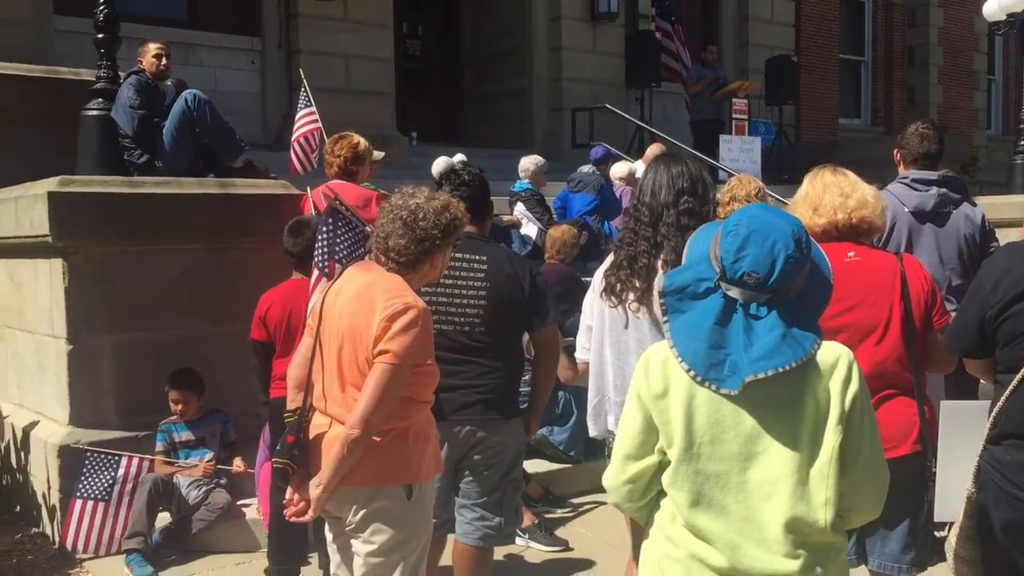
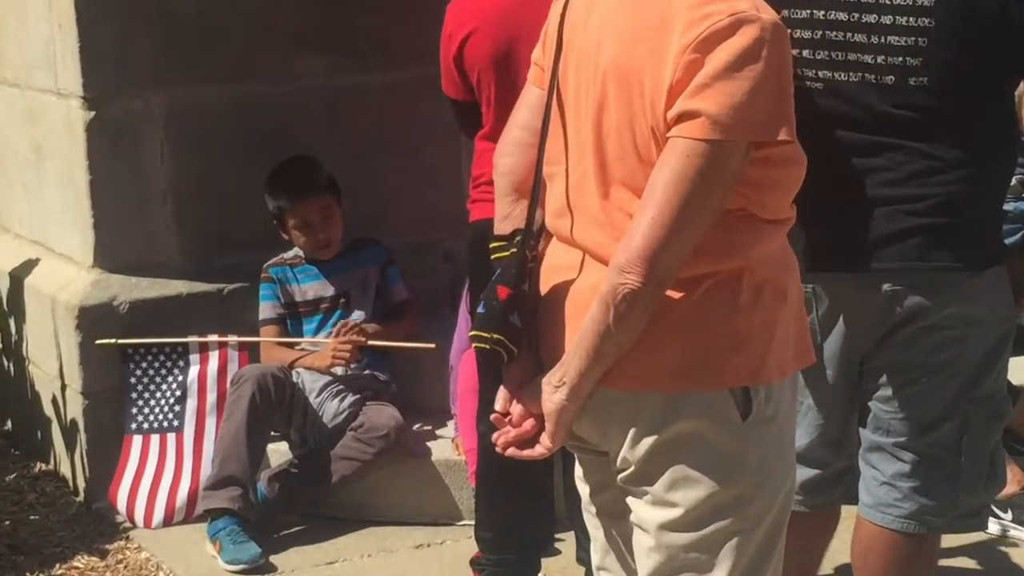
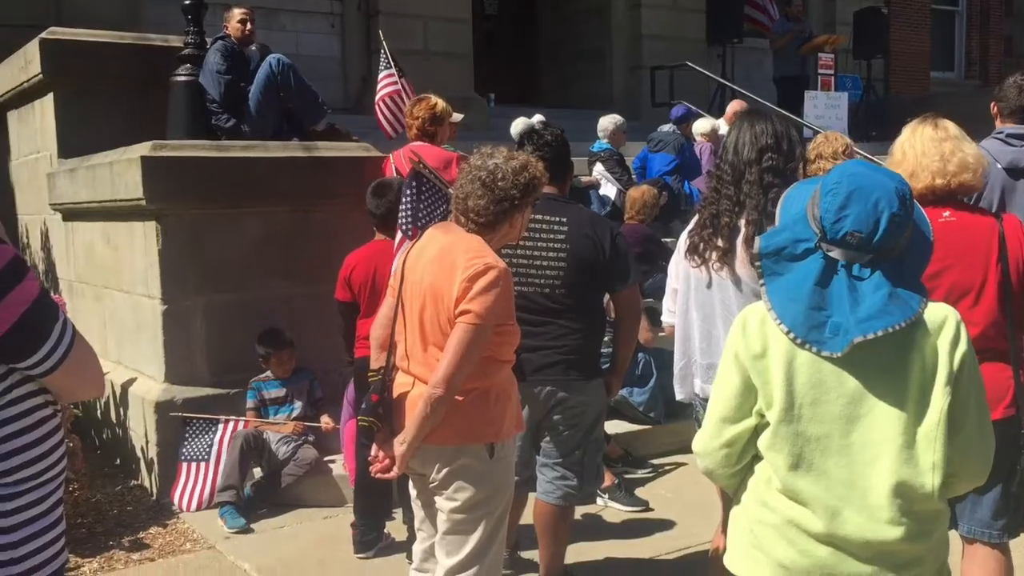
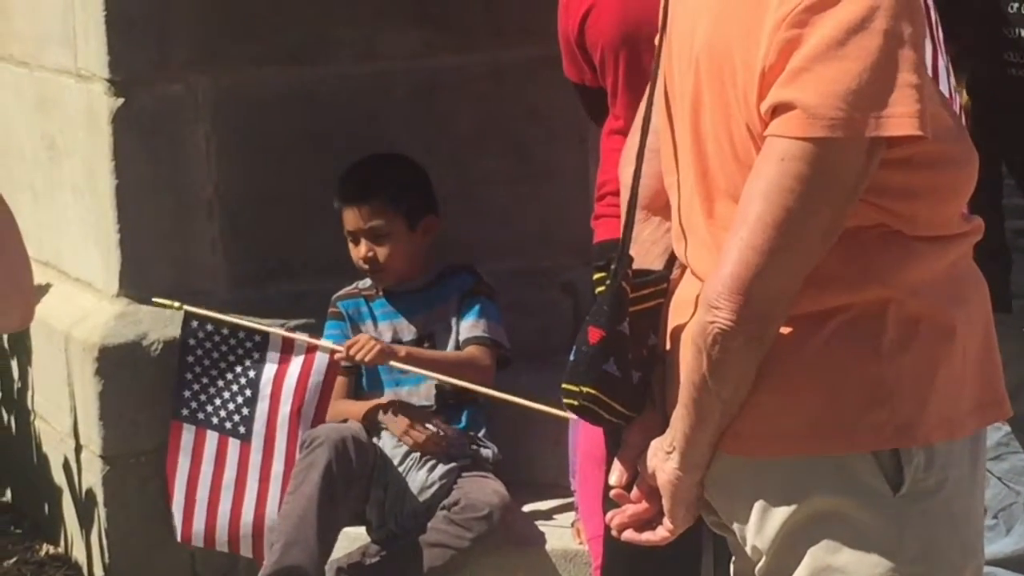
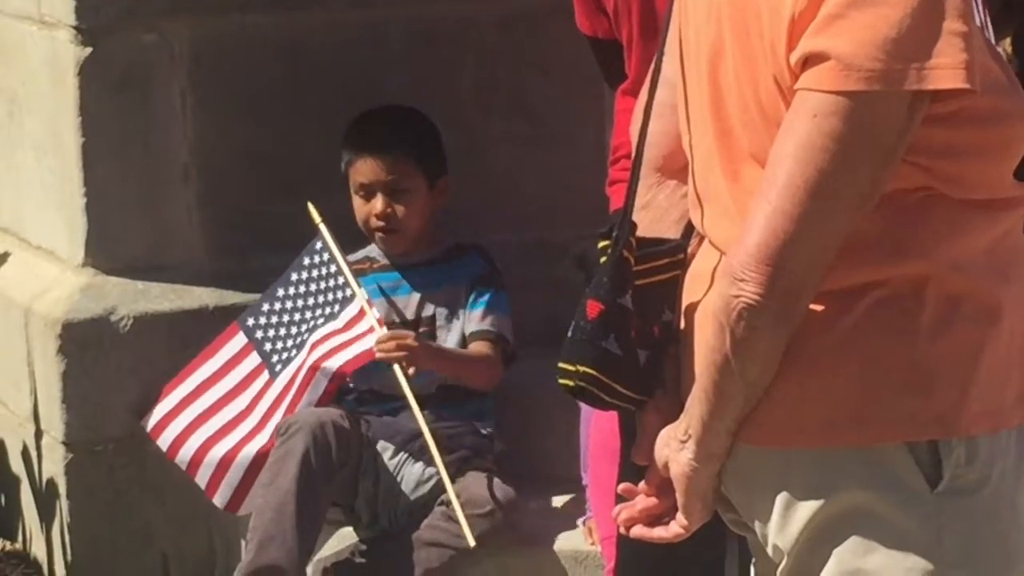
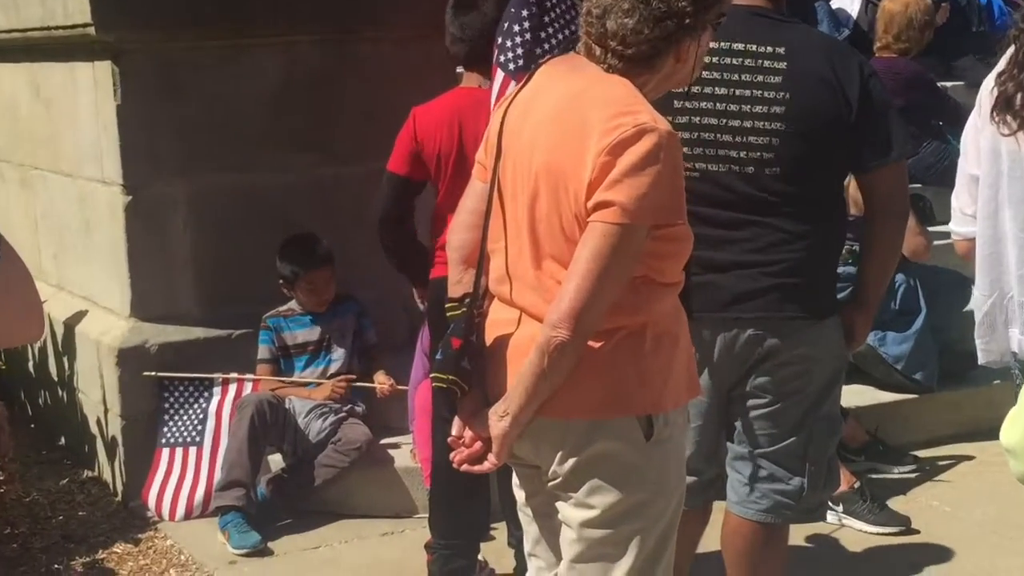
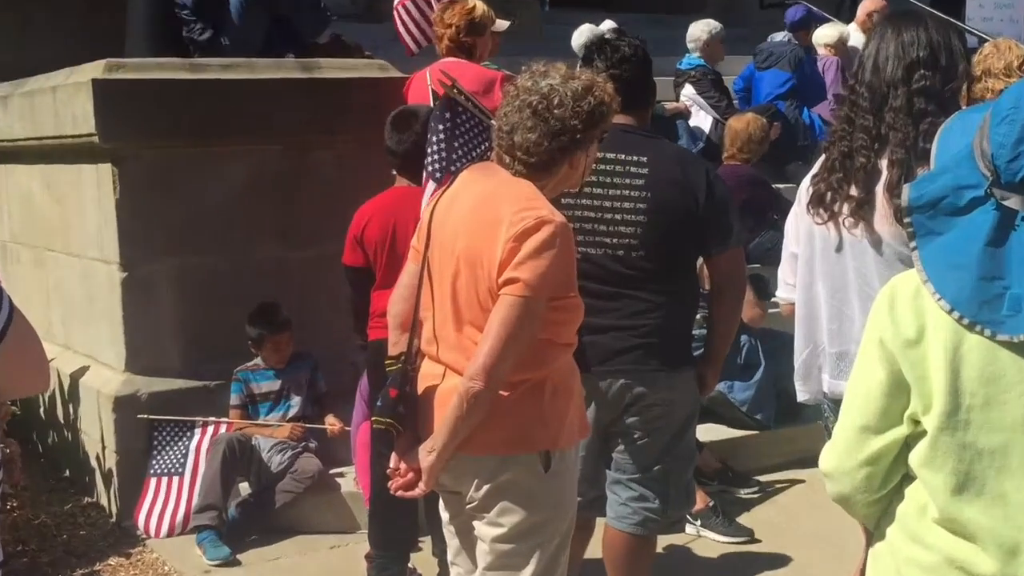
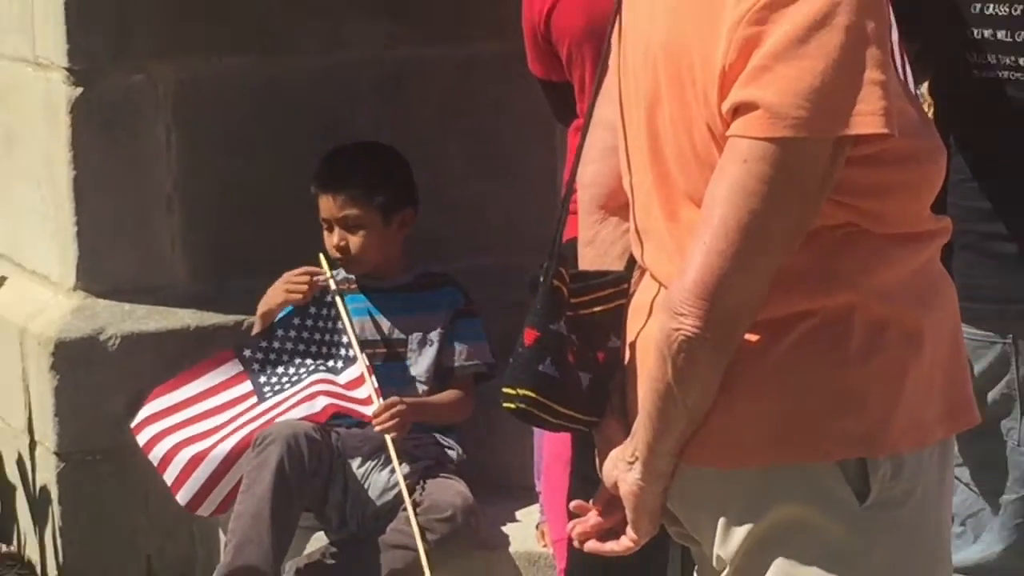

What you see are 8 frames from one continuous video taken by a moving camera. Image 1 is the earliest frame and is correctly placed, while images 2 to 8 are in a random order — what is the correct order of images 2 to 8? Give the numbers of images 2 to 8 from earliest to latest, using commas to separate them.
3, 7, 6, 2, 4, 5, 8
